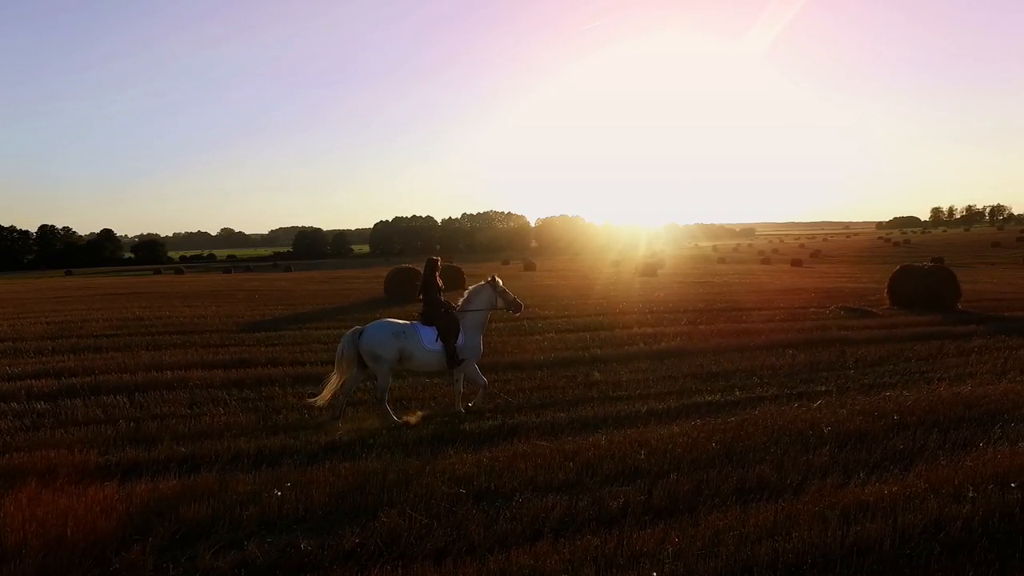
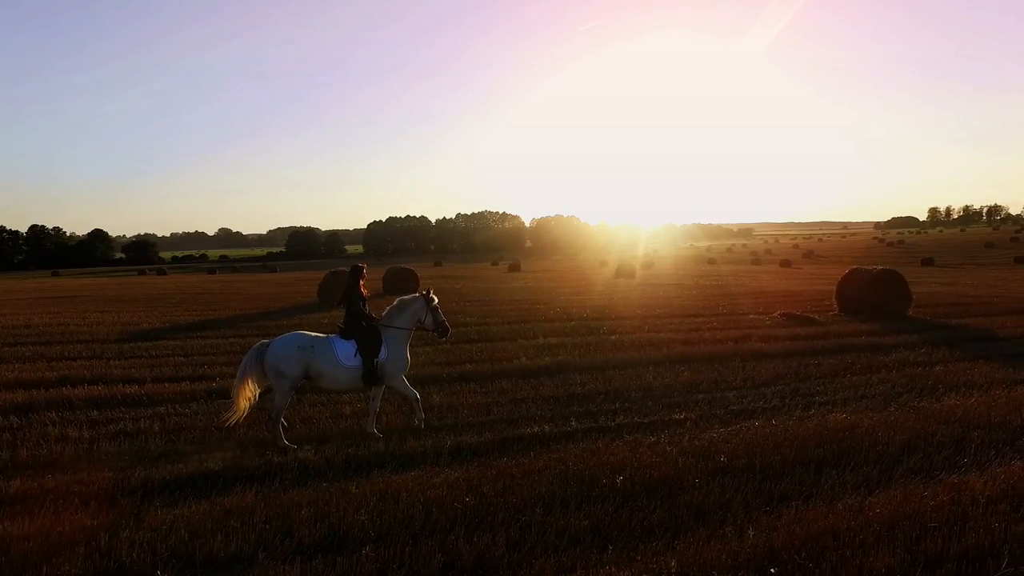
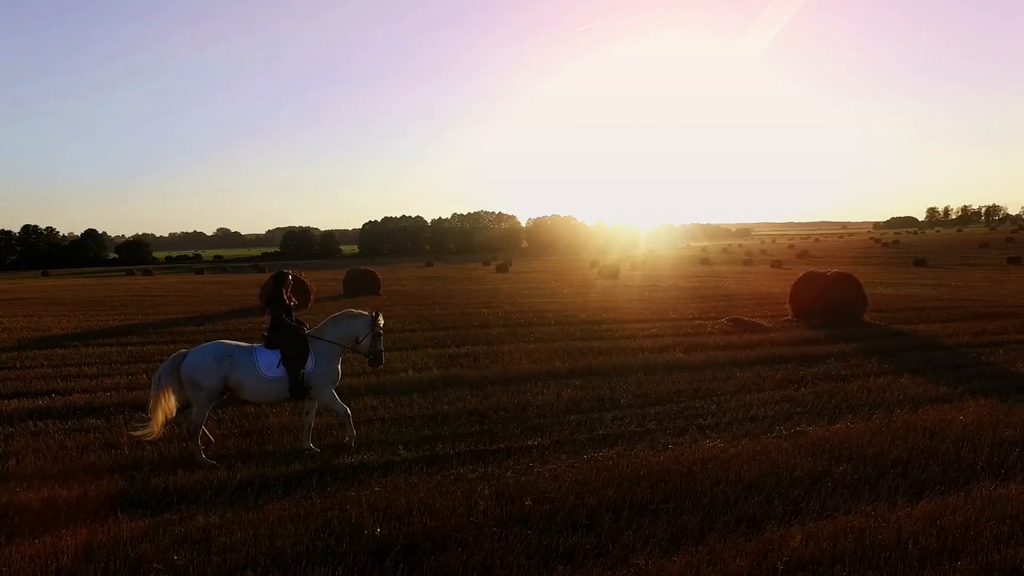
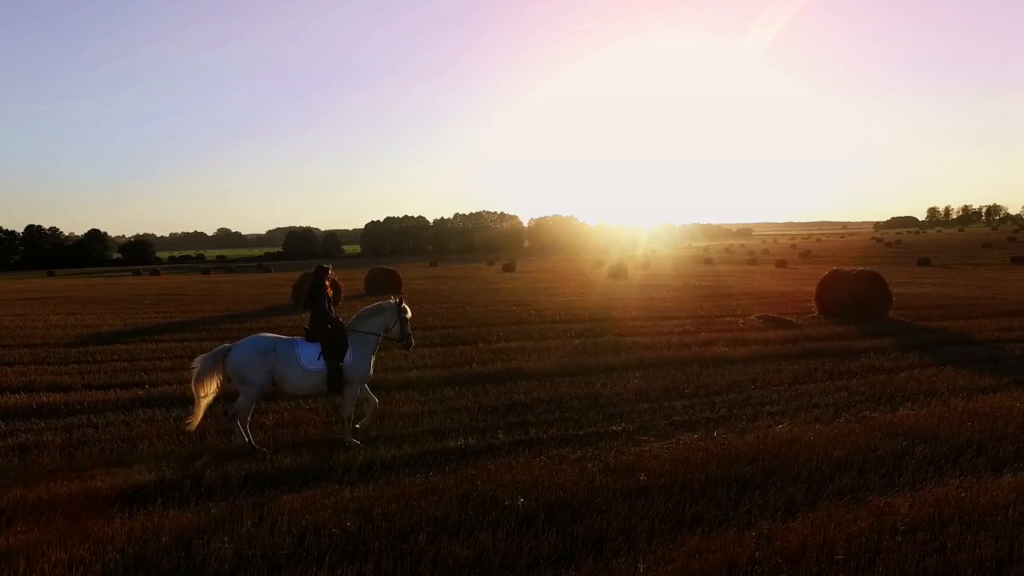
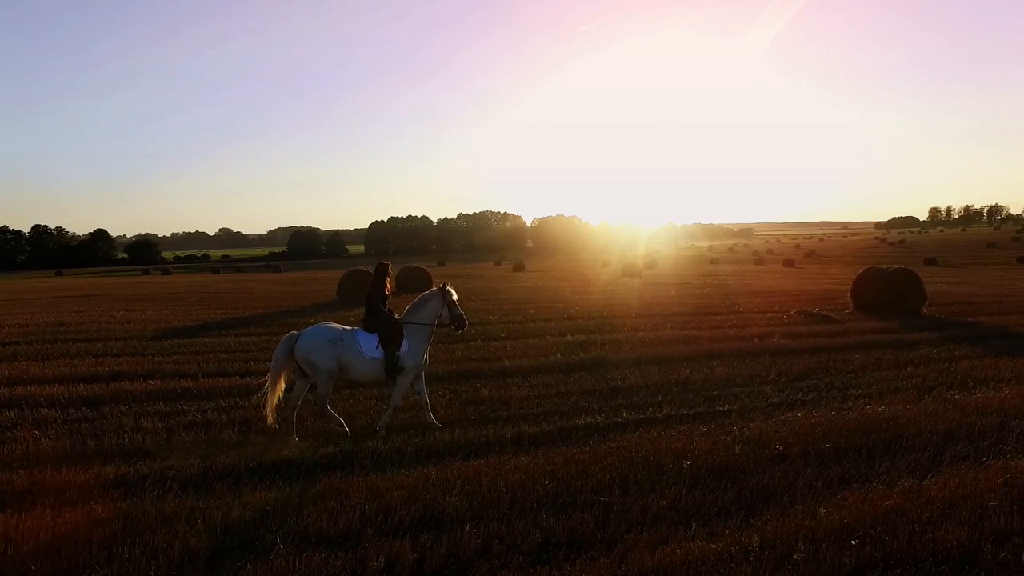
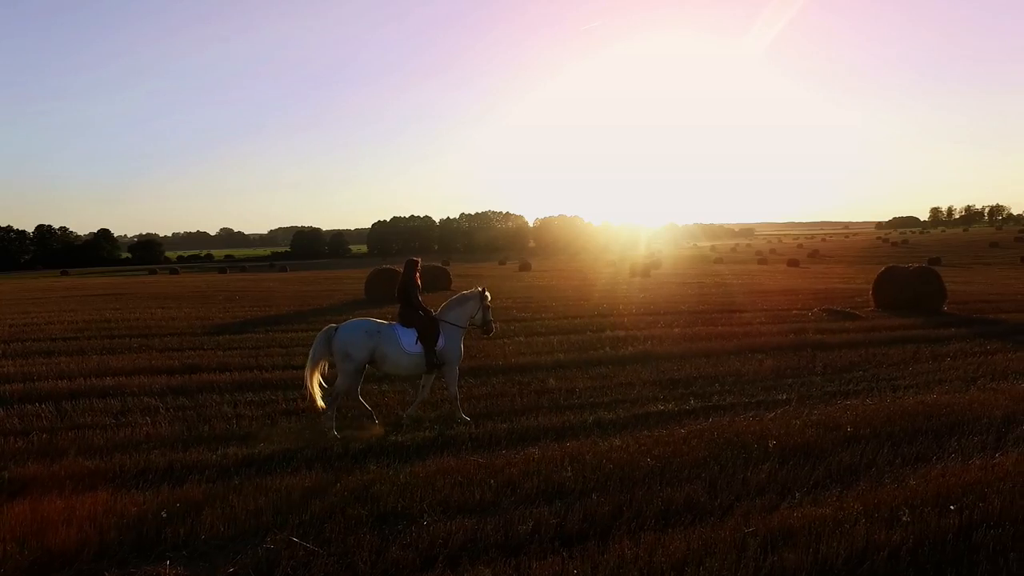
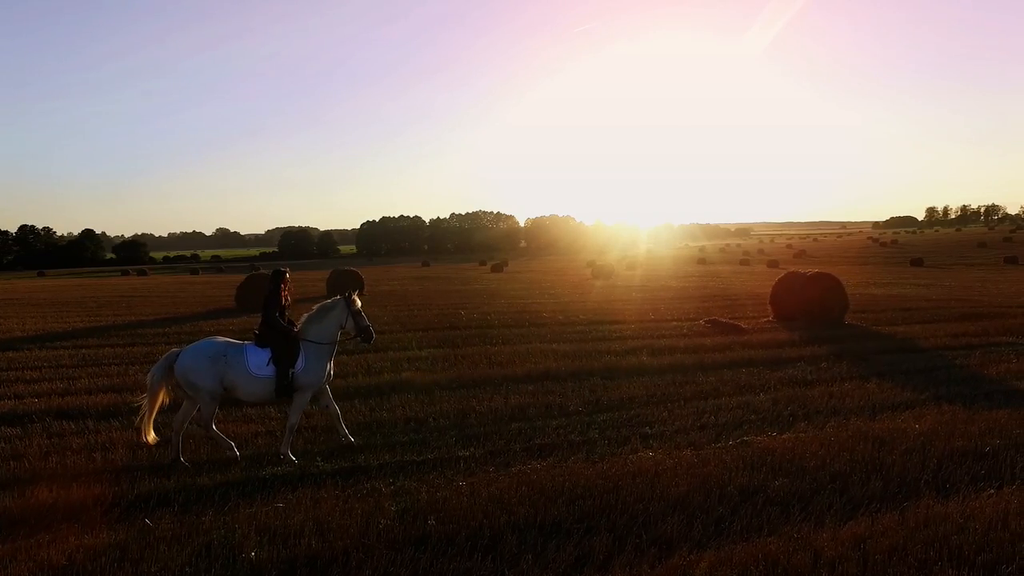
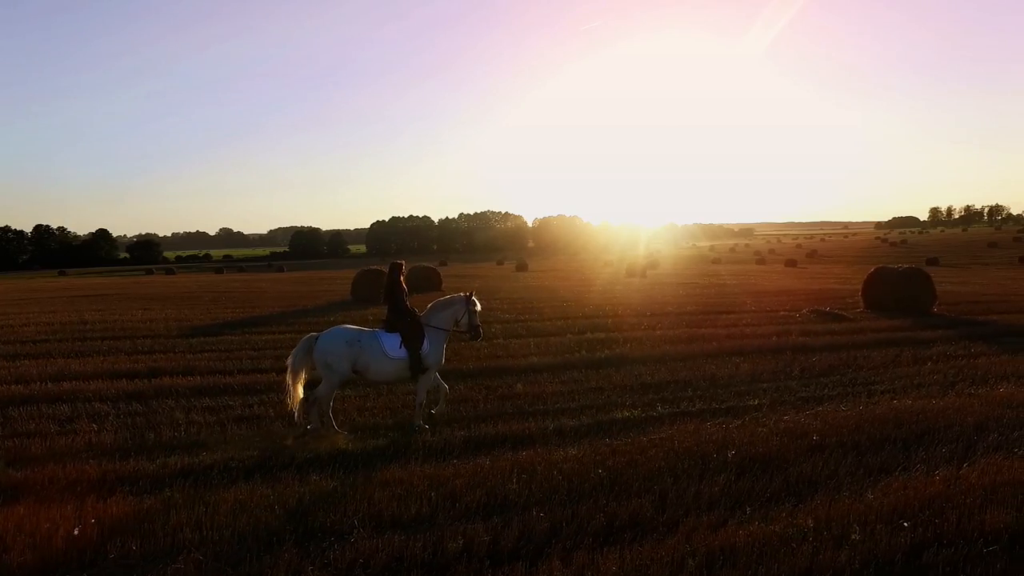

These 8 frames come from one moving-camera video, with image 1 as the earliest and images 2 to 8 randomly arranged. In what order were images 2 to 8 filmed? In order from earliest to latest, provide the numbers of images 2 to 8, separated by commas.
6, 8, 5, 2, 4, 3, 7
